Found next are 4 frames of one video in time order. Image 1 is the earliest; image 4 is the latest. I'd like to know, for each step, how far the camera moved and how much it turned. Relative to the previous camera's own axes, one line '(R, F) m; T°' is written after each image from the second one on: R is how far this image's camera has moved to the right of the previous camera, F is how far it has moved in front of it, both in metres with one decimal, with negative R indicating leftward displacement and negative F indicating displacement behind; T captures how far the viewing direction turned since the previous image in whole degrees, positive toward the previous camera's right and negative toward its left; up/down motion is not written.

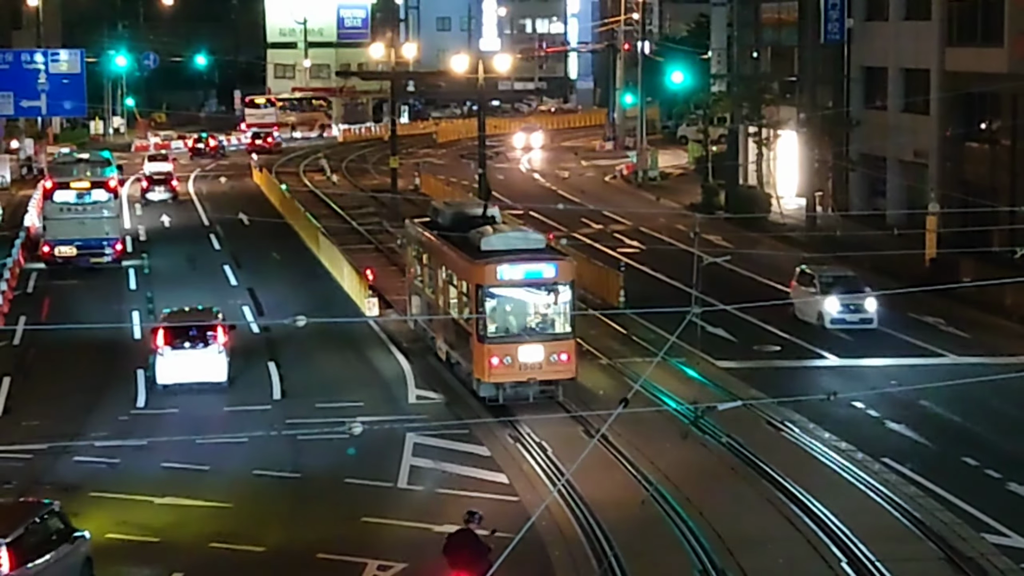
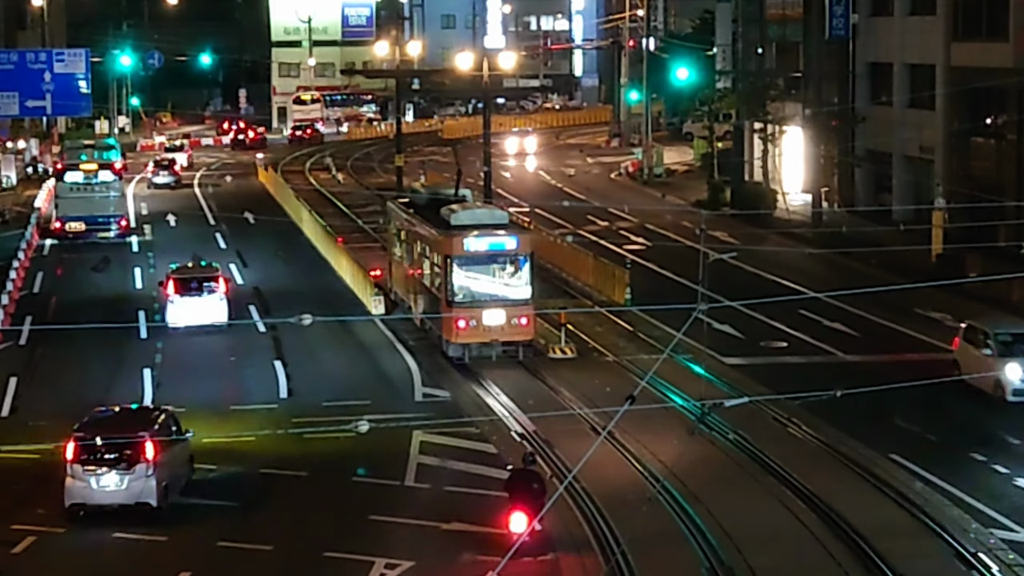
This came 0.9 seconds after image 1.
(0.0, 0.0) m; 0°
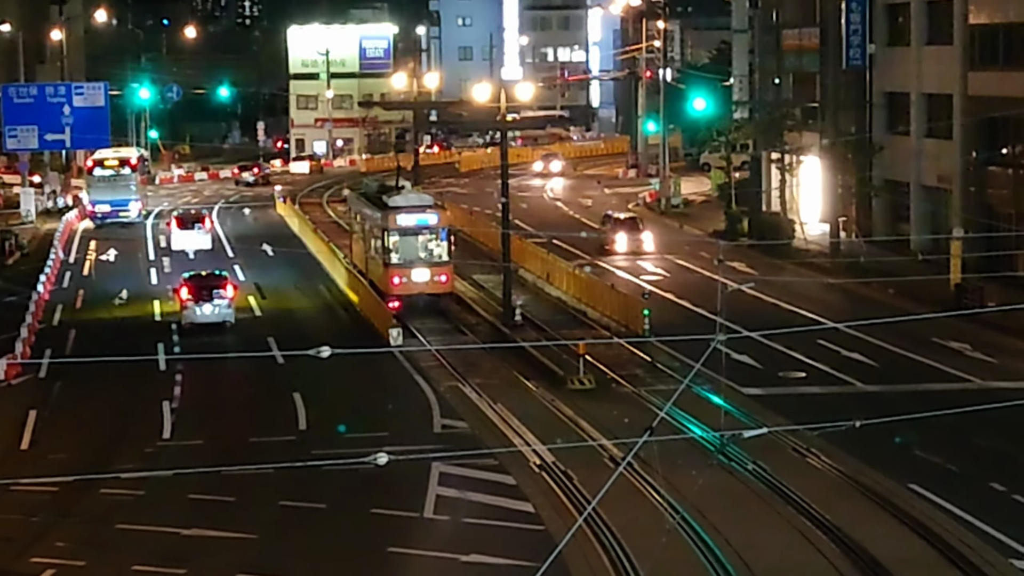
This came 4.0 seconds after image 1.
(0.0, 0.0) m; -1°
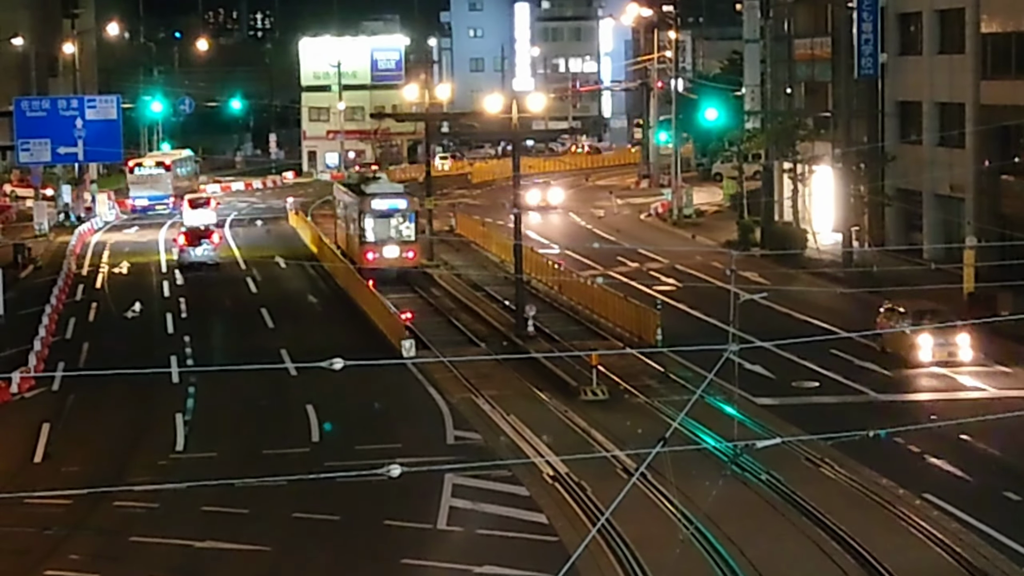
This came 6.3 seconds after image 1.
(0.0, 0.0) m; 0°
